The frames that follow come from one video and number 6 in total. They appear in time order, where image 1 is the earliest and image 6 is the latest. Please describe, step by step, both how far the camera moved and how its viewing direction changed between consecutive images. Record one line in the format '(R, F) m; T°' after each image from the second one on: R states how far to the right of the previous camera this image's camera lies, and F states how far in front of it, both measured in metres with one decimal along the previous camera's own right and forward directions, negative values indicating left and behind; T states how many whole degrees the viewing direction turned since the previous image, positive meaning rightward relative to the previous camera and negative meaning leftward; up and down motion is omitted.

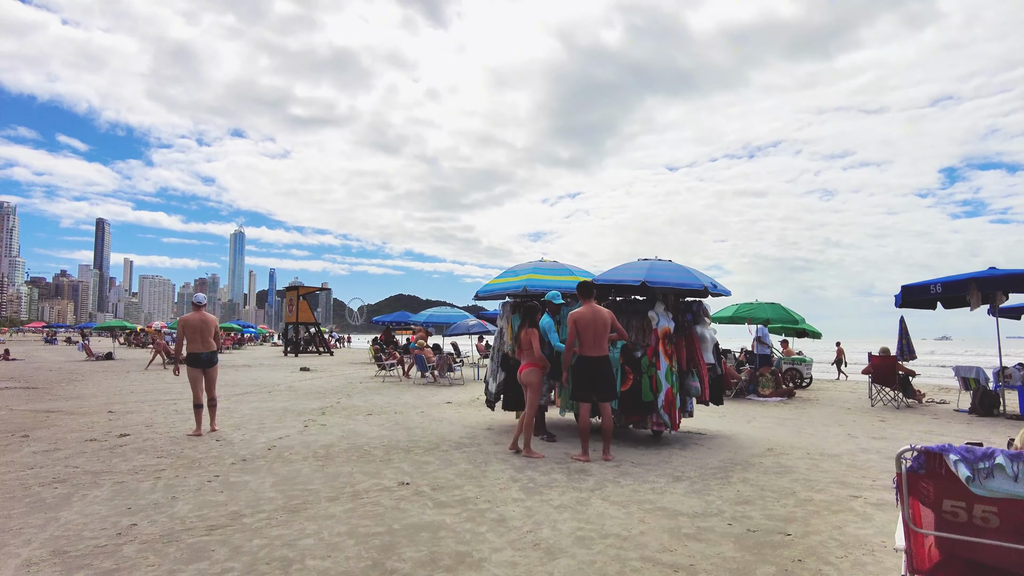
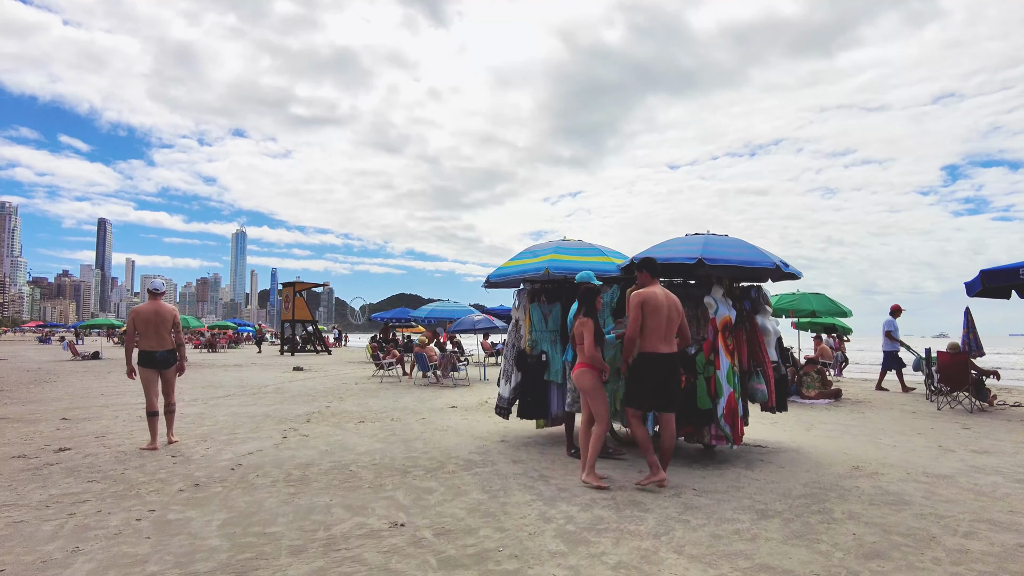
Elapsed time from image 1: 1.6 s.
(-0.2, +1.3) m; 0°
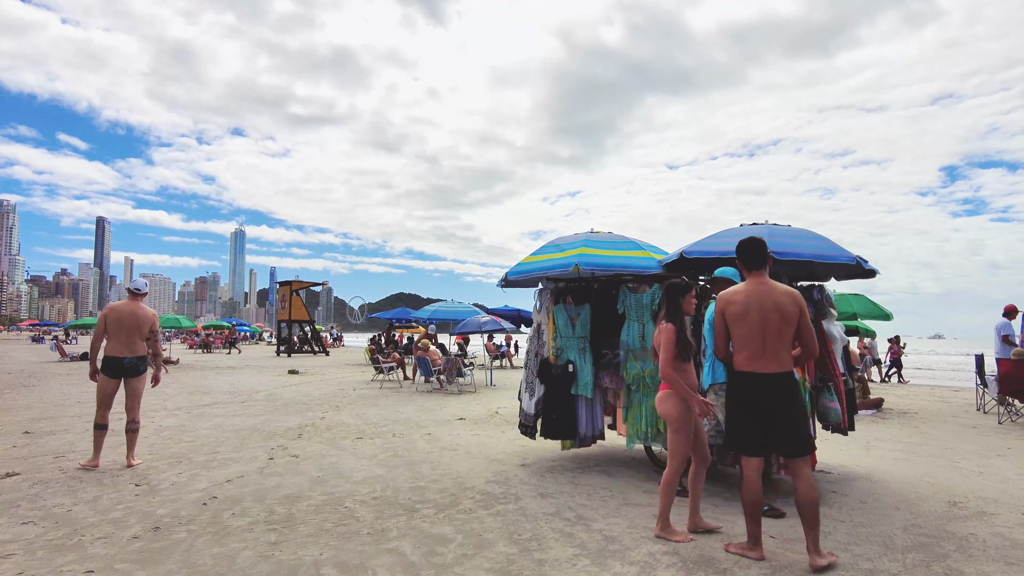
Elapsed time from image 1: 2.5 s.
(-0.2, +0.9) m; 0°
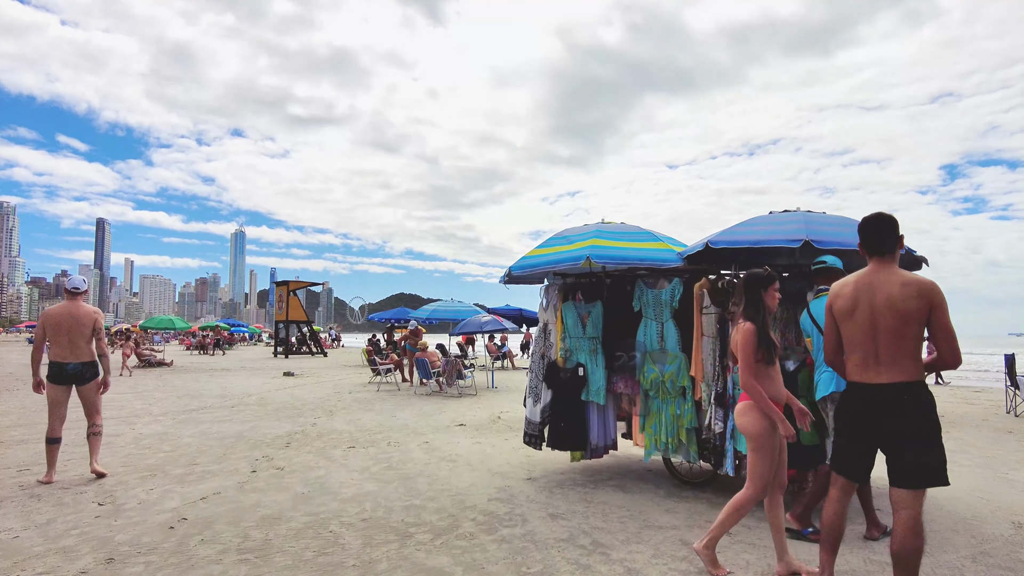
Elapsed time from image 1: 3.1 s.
(0.0, +0.5) m; 0°
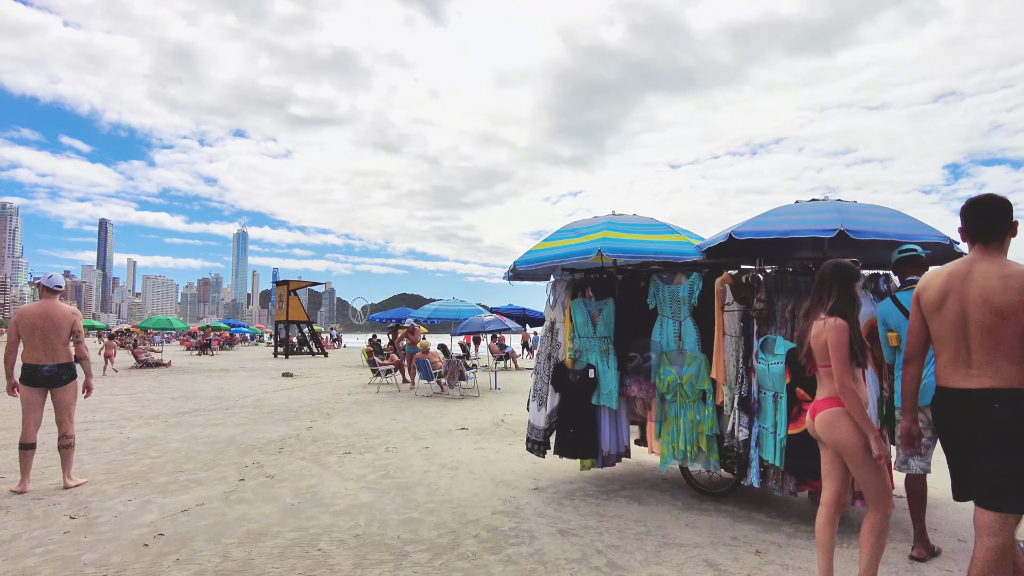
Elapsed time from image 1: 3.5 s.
(0.0, +0.3) m; 0°
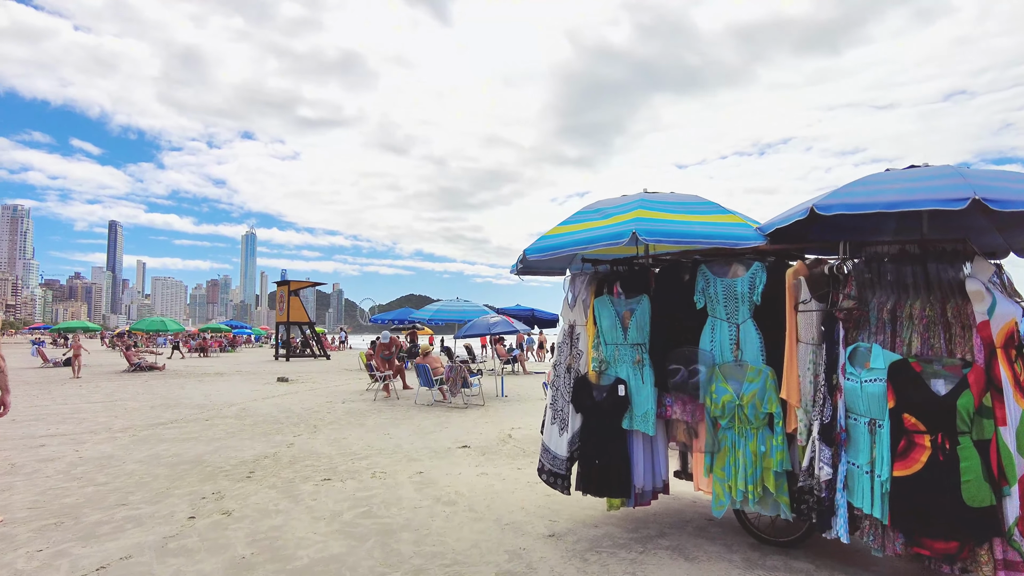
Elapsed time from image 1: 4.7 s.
(0.0, +1.0) m; -1°
